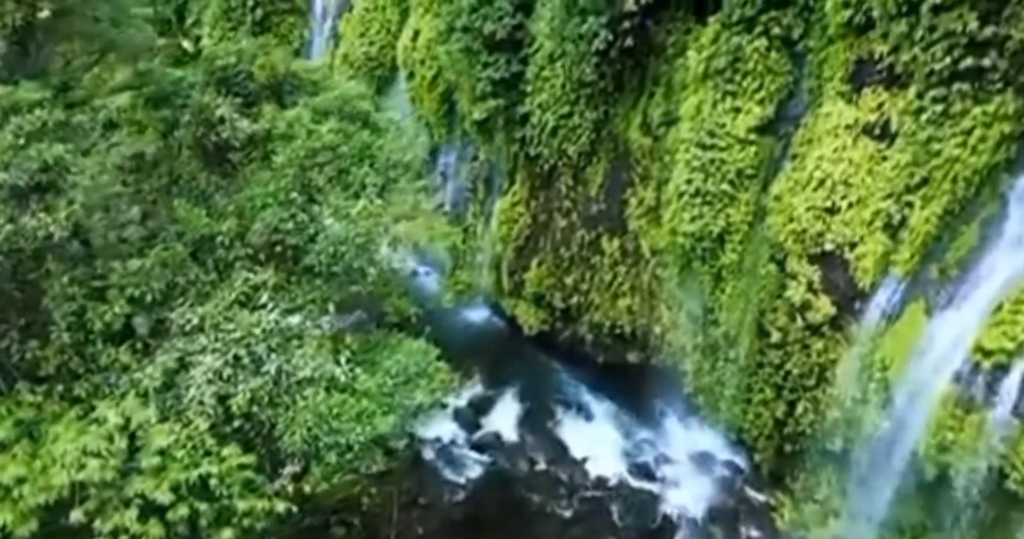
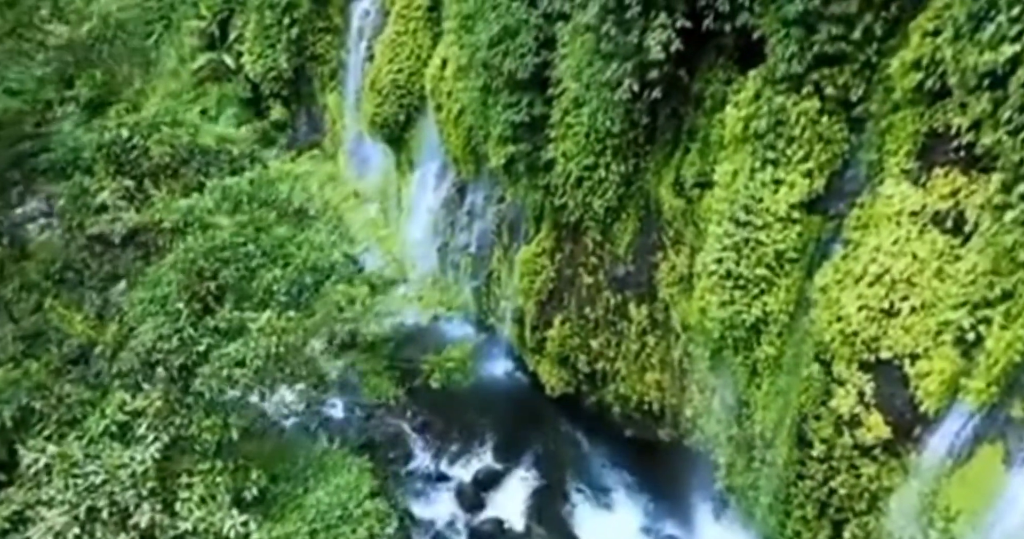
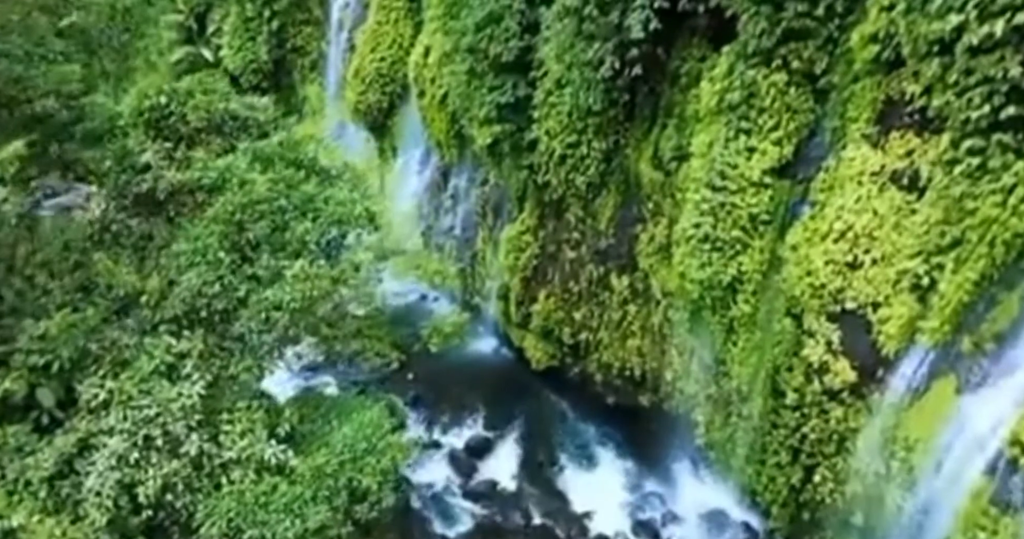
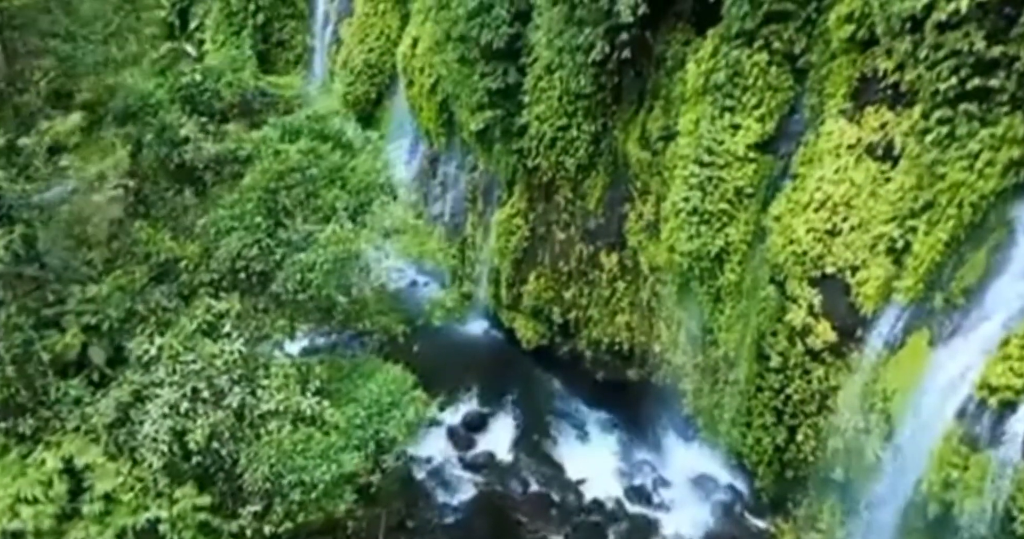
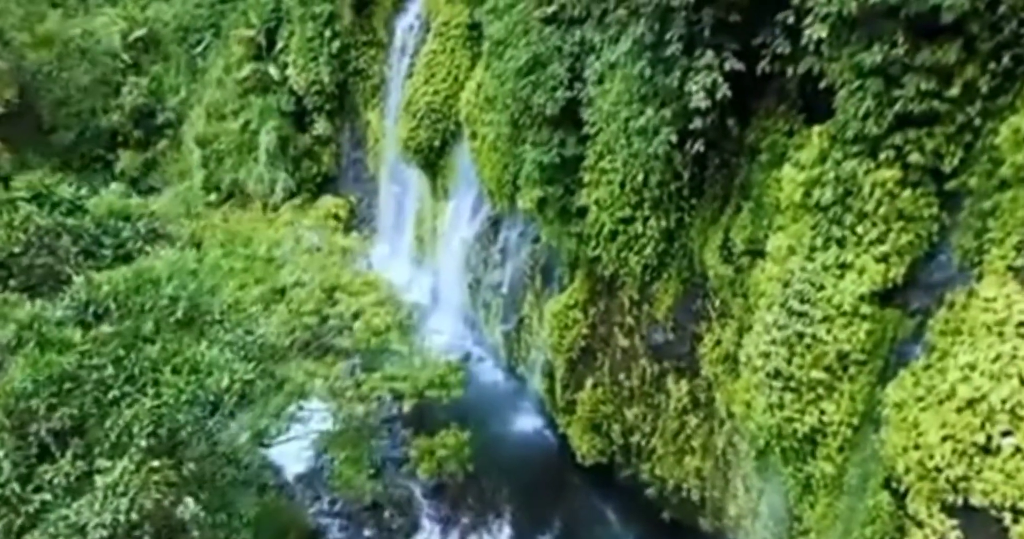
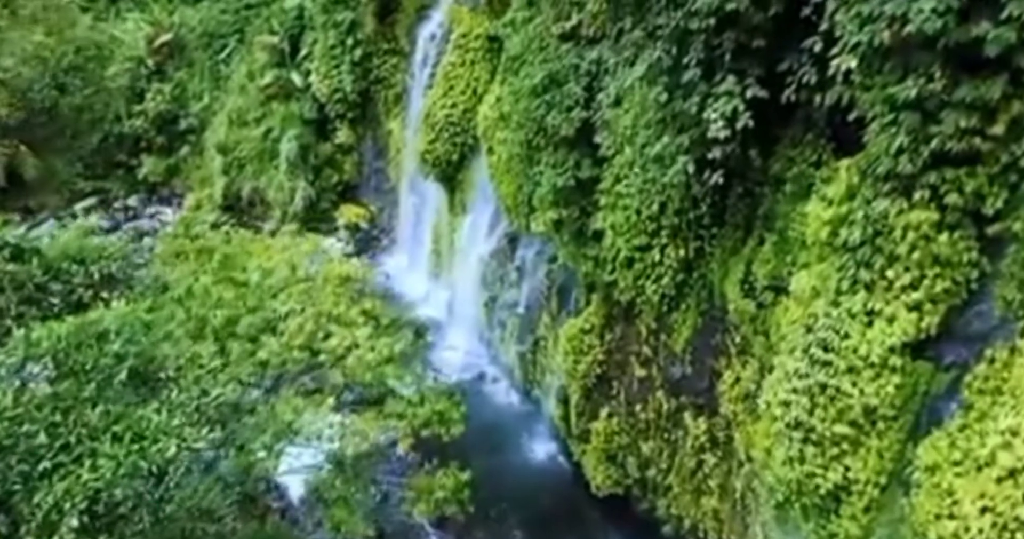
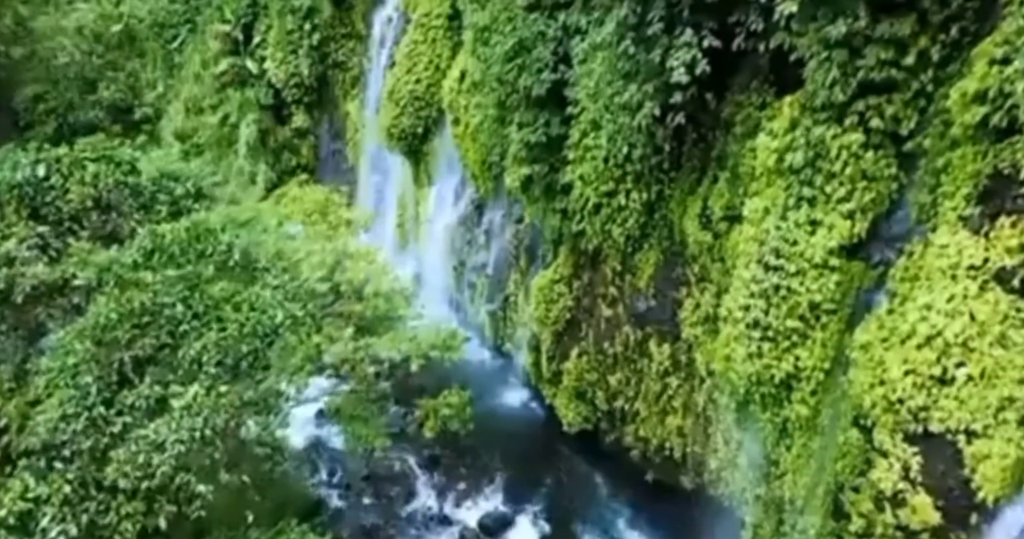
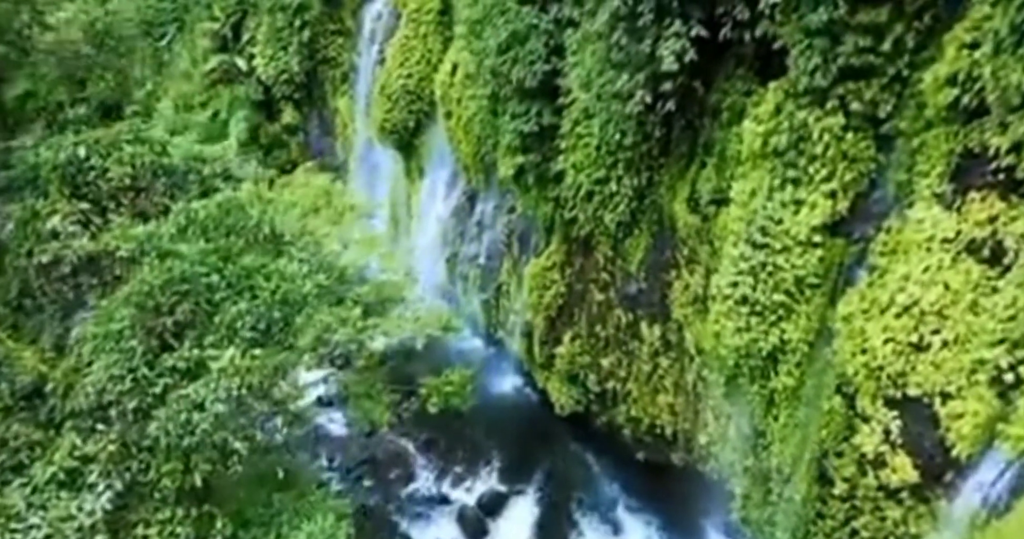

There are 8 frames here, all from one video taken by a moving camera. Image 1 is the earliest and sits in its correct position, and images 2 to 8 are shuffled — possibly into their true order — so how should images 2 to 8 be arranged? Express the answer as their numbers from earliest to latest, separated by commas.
4, 3, 2, 8, 7, 5, 6
